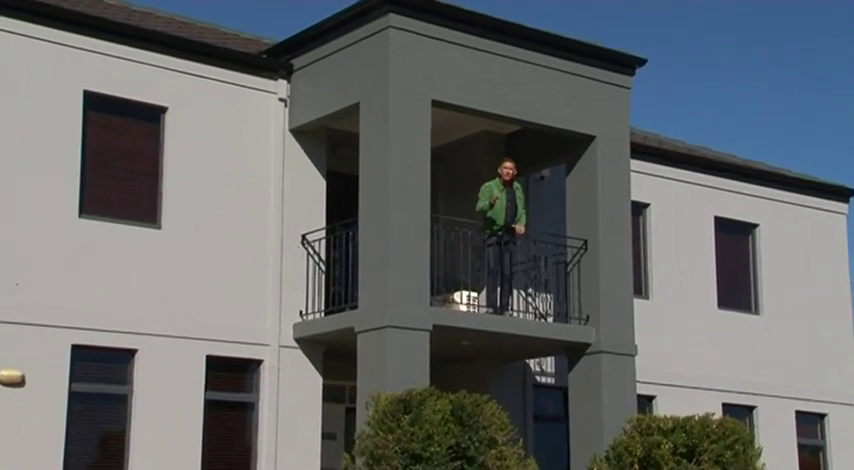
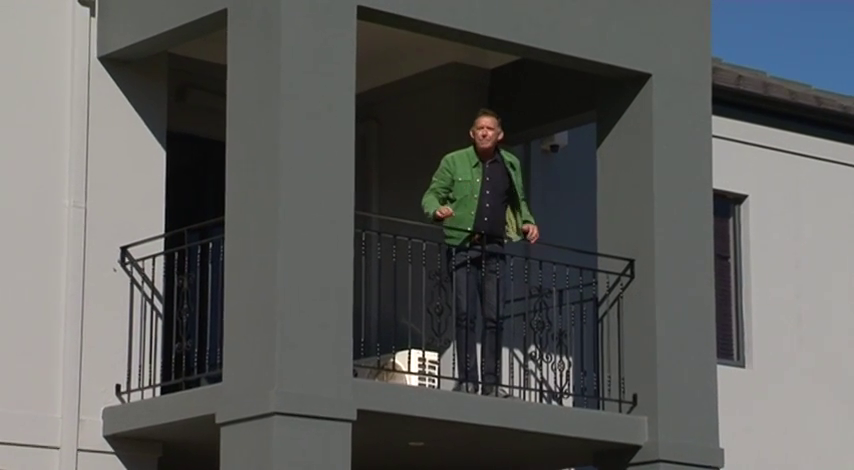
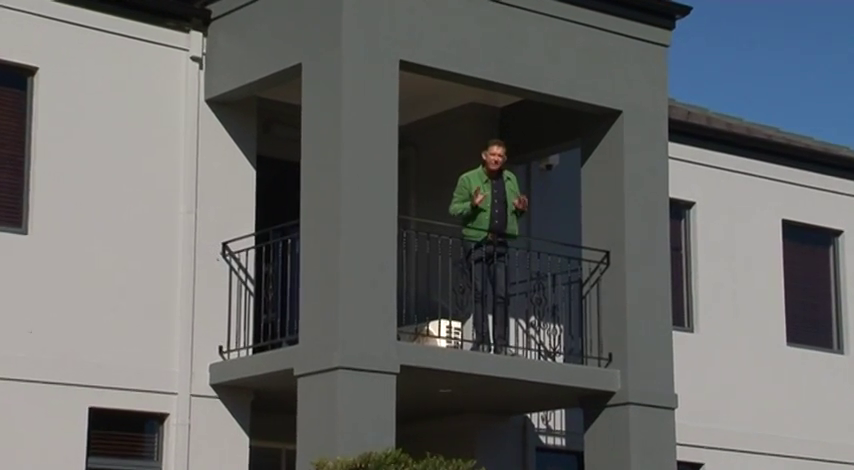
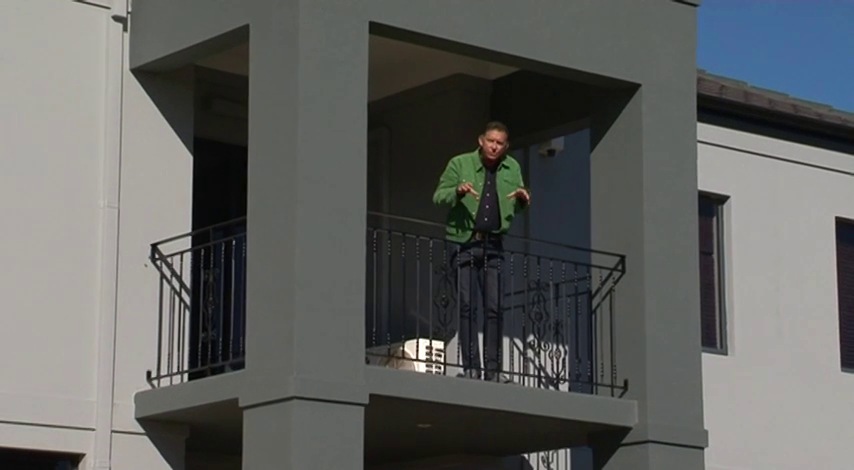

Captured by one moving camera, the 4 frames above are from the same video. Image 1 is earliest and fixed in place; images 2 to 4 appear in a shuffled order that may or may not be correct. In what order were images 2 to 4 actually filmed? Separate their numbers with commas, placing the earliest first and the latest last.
3, 4, 2
